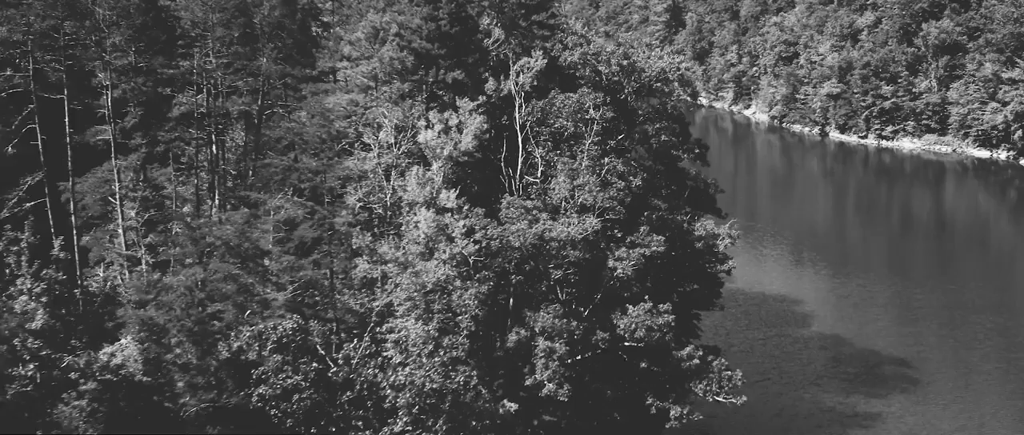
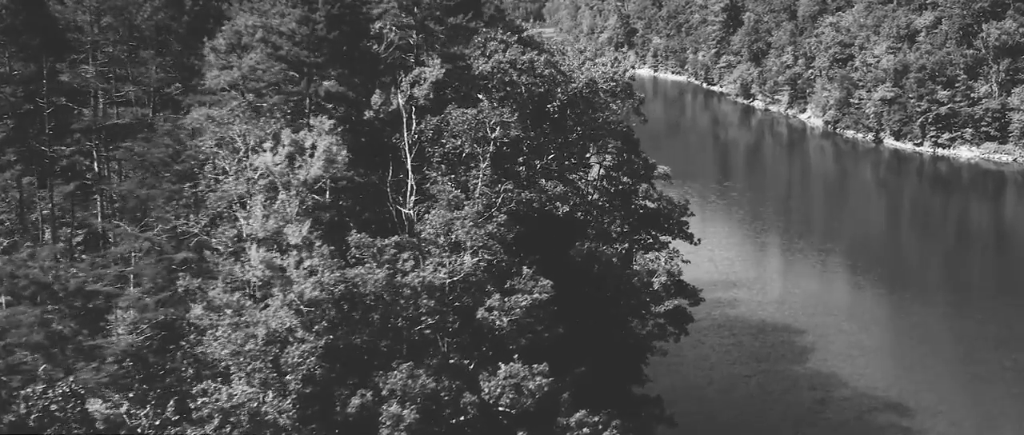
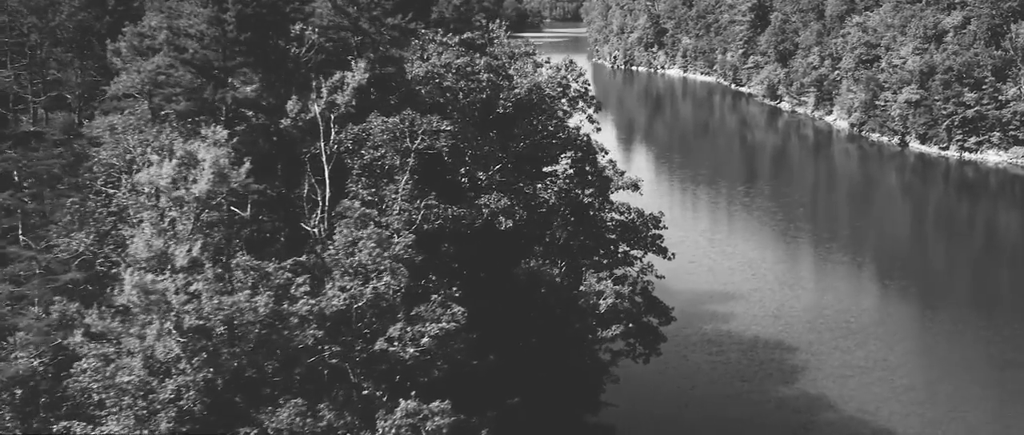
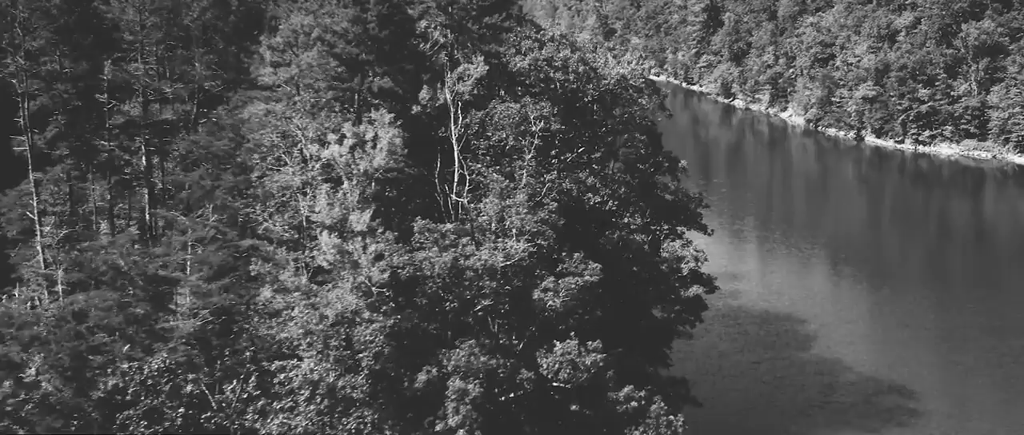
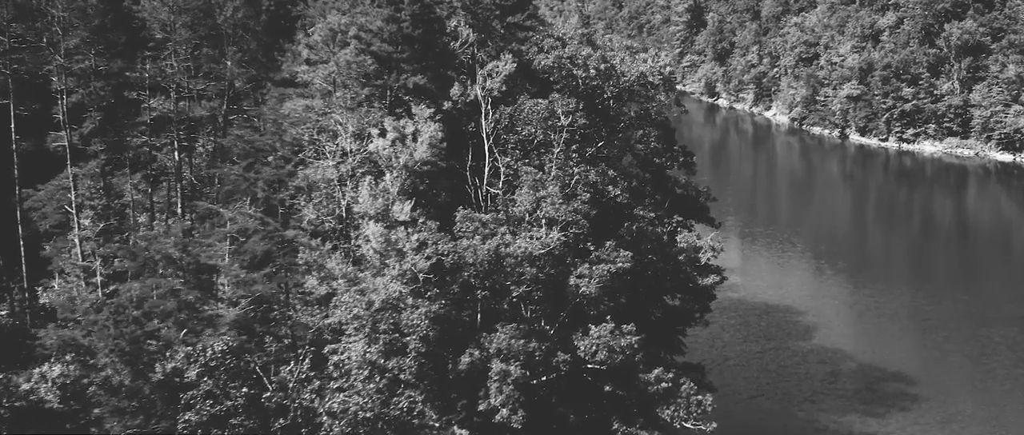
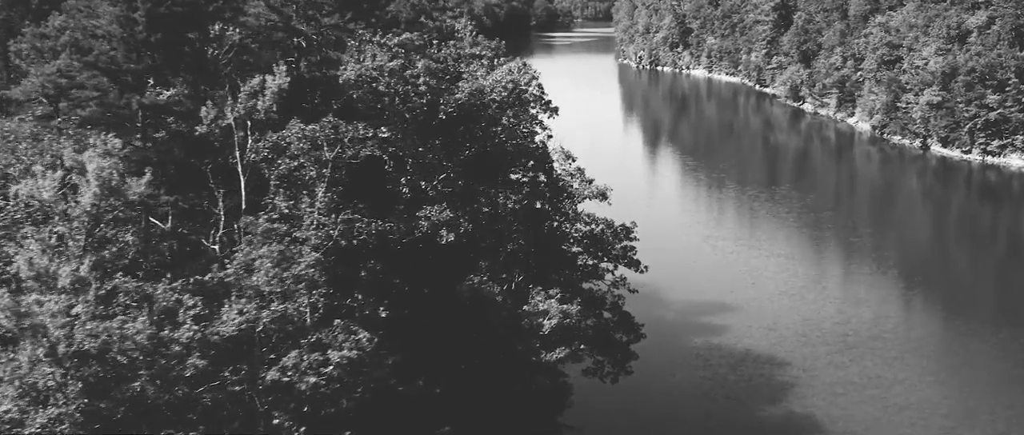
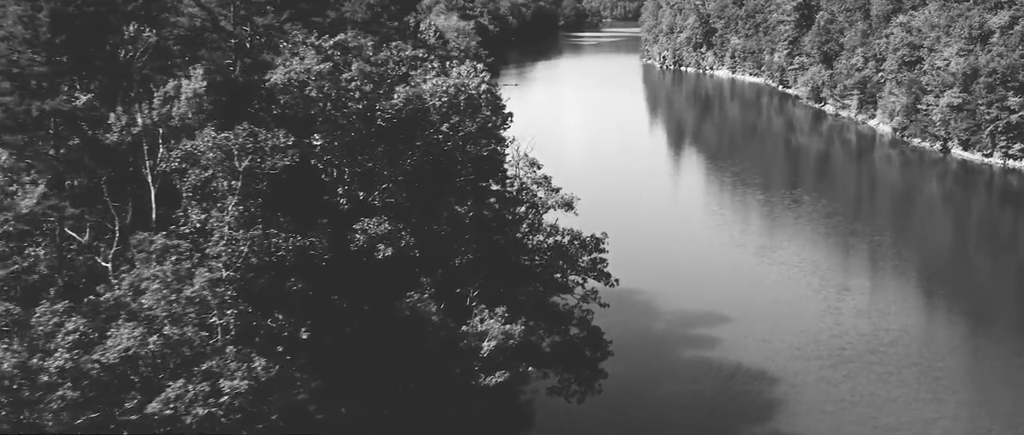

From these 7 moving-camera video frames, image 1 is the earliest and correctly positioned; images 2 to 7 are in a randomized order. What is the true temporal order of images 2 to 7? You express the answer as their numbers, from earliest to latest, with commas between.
5, 4, 2, 3, 6, 7
